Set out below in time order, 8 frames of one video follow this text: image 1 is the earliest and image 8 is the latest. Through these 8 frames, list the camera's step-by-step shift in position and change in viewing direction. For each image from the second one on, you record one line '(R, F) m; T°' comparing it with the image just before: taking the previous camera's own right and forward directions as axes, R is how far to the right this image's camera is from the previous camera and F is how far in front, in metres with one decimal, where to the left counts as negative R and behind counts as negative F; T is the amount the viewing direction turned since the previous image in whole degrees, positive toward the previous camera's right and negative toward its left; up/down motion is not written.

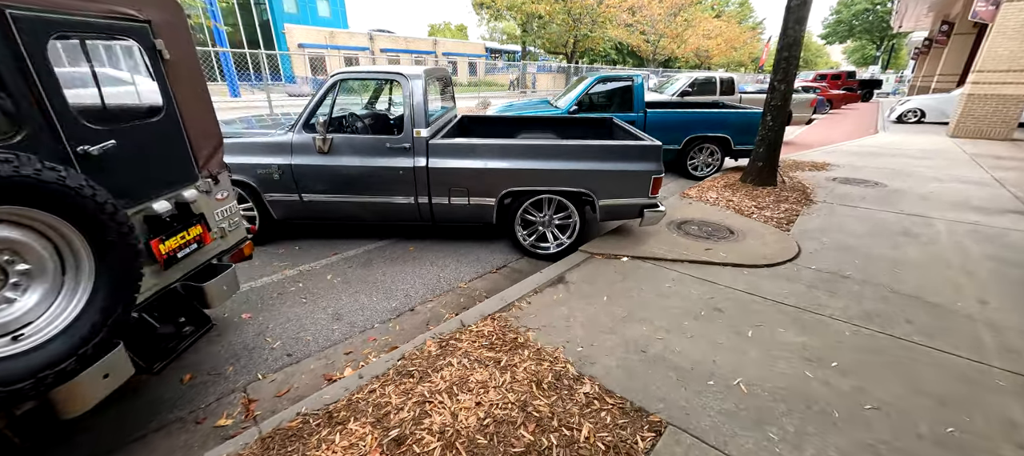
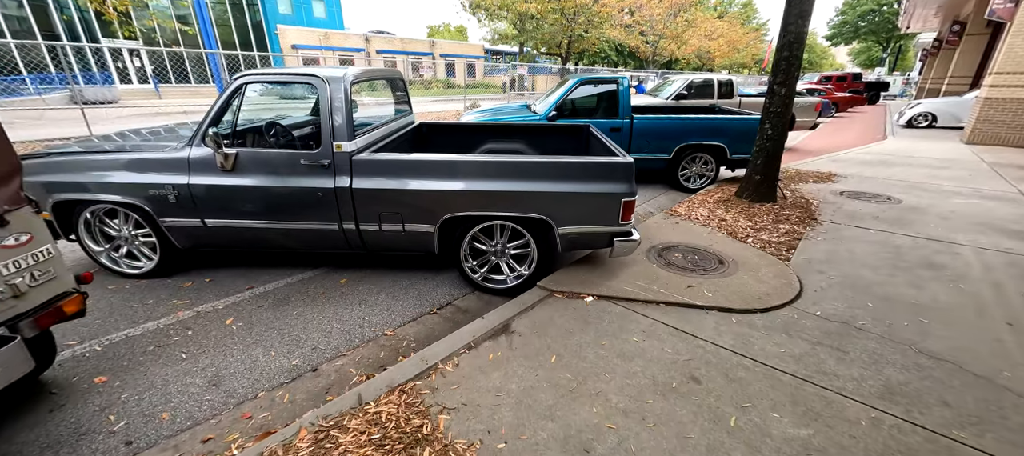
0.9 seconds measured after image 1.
(+0.5, +0.6) m; 0°
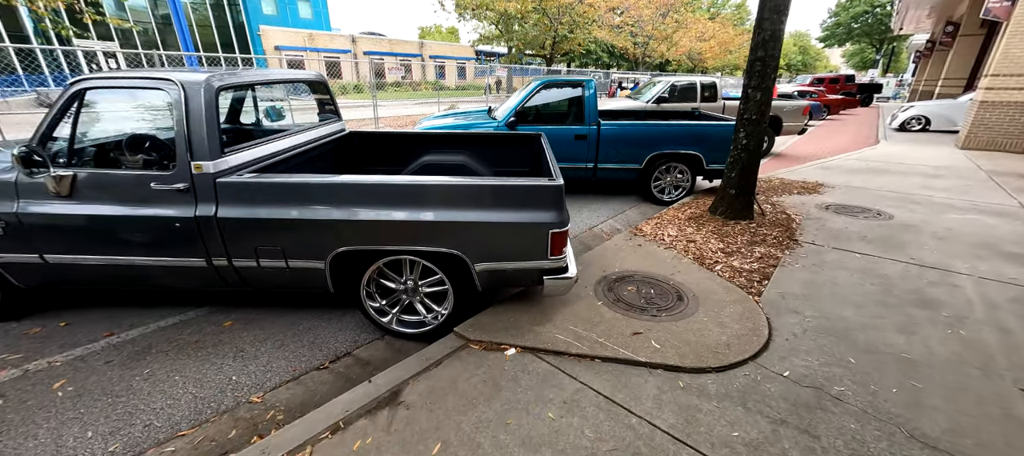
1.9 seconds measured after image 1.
(+0.6, +0.6) m; 0°
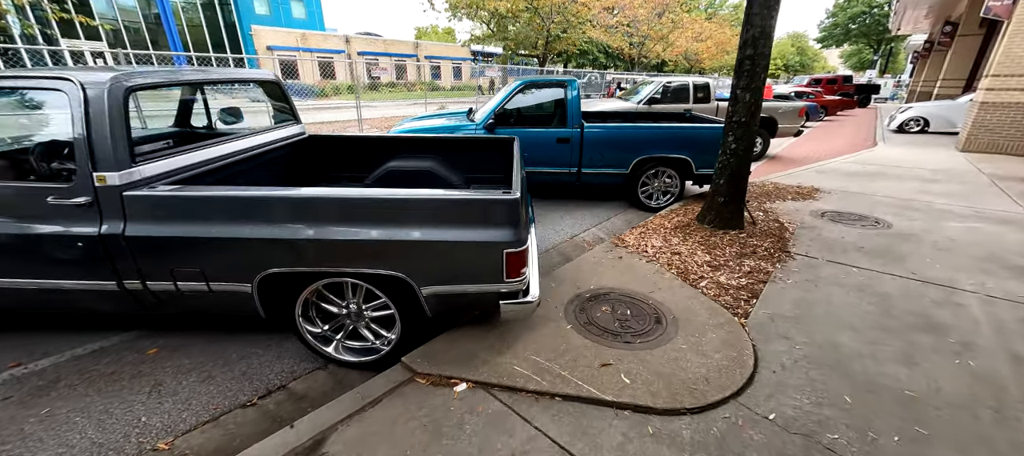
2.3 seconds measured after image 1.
(+0.3, +0.3) m; 0°
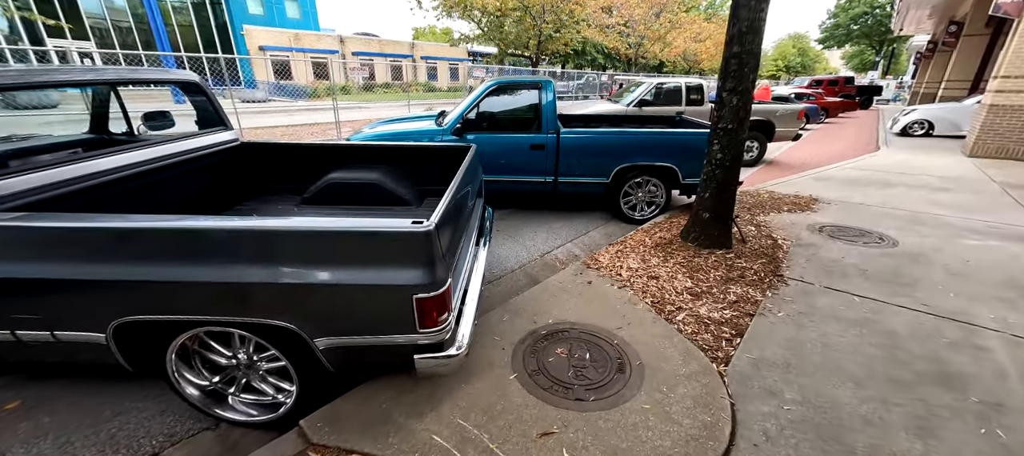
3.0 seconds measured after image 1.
(+0.4, +0.5) m; 0°
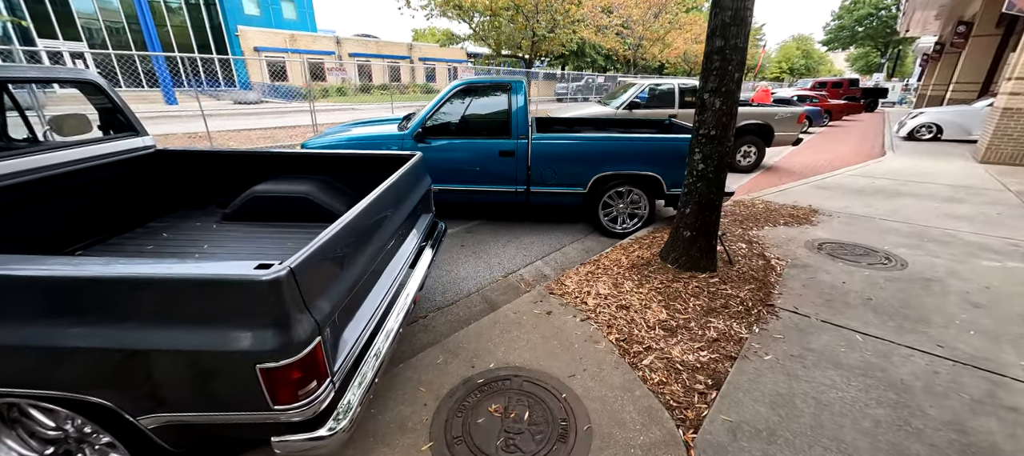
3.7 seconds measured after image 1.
(+0.4, +0.5) m; 0°
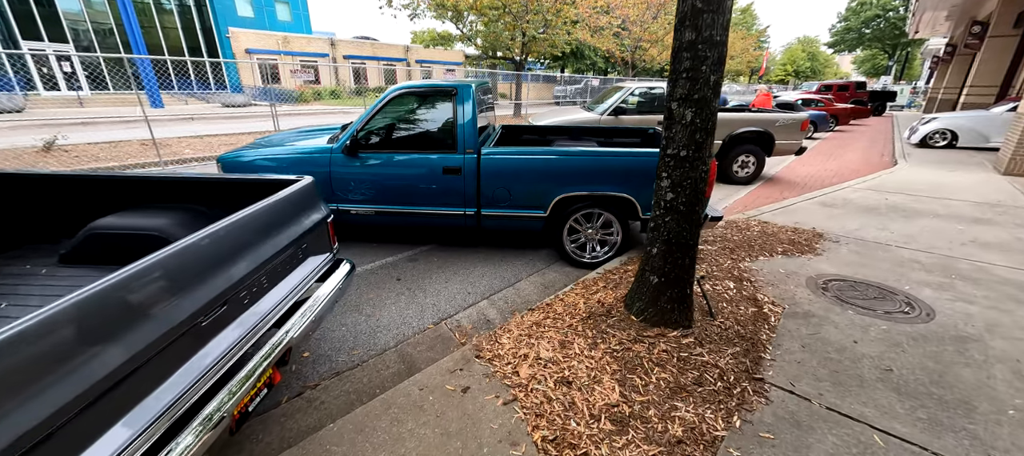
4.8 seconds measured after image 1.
(+0.5, +0.7) m; -1°
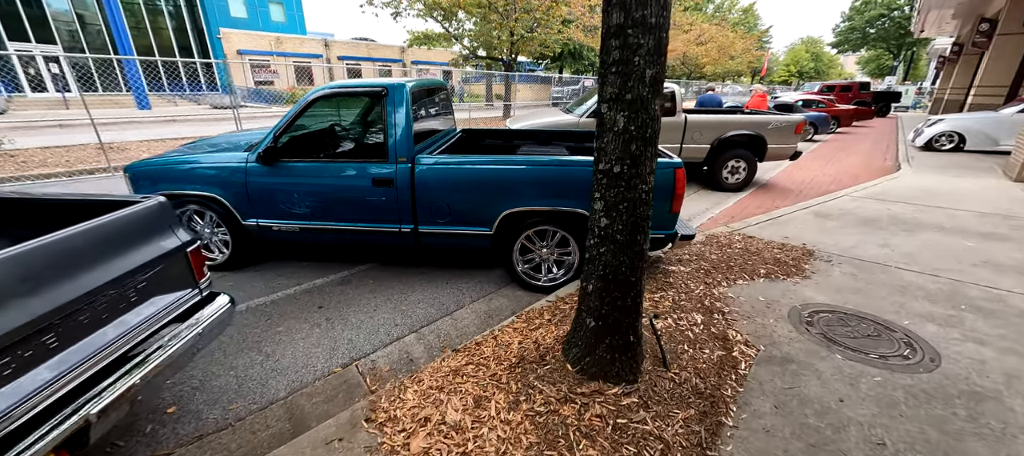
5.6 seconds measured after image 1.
(+0.5, +0.5) m; 0°
